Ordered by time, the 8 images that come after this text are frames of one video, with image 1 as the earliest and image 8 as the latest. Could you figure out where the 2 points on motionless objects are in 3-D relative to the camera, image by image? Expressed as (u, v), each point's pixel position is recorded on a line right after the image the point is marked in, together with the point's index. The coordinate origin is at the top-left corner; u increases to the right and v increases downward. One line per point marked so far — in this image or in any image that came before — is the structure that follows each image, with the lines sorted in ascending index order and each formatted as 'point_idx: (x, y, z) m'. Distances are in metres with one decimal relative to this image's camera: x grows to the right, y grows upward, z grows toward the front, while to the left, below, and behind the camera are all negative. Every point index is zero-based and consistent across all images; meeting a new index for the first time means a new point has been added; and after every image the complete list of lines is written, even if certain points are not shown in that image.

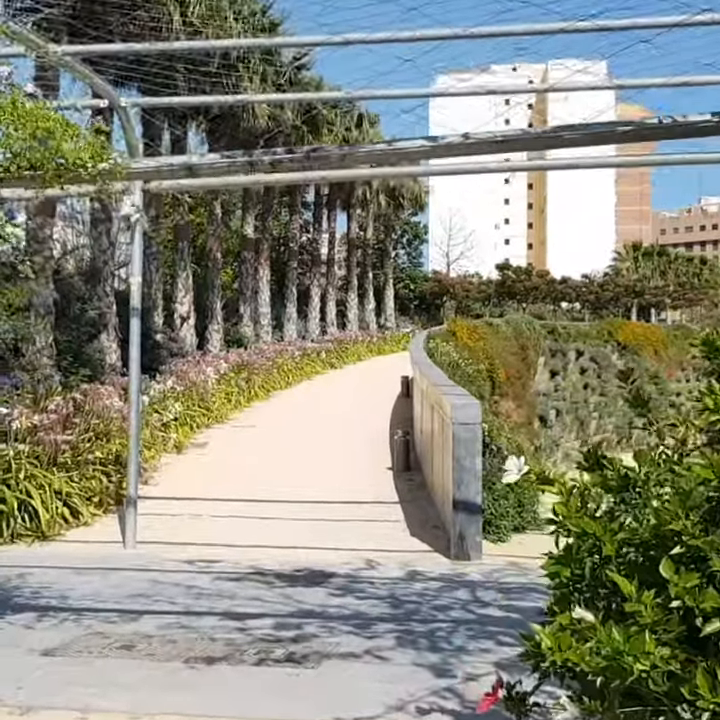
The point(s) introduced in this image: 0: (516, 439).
0: (+1.5, -0.8, +11.4) m
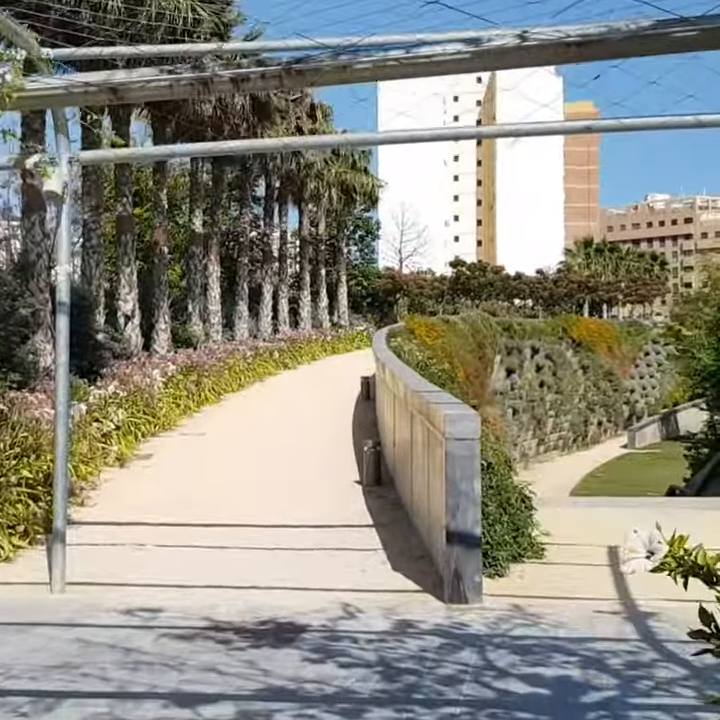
0: (+1.2, -0.8, +10.2) m
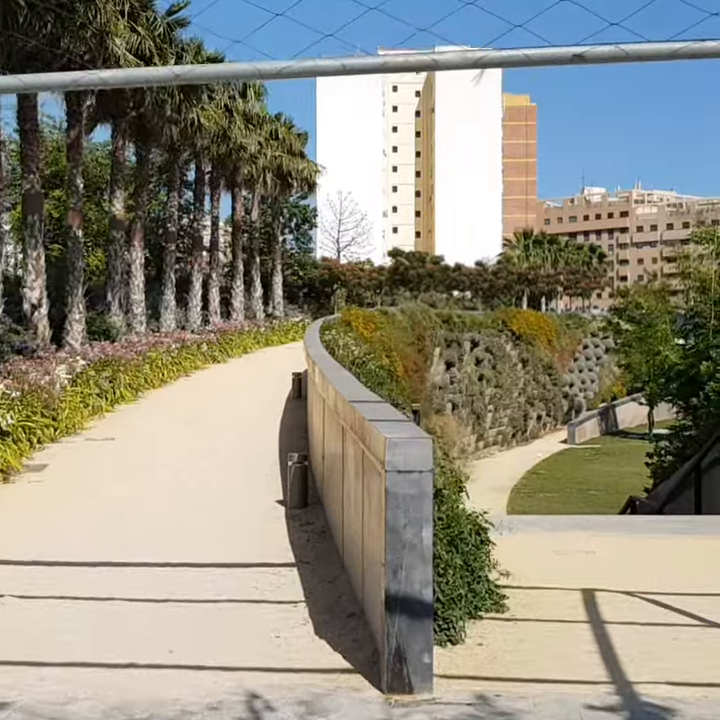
0: (+0.7, -0.8, +8.6) m
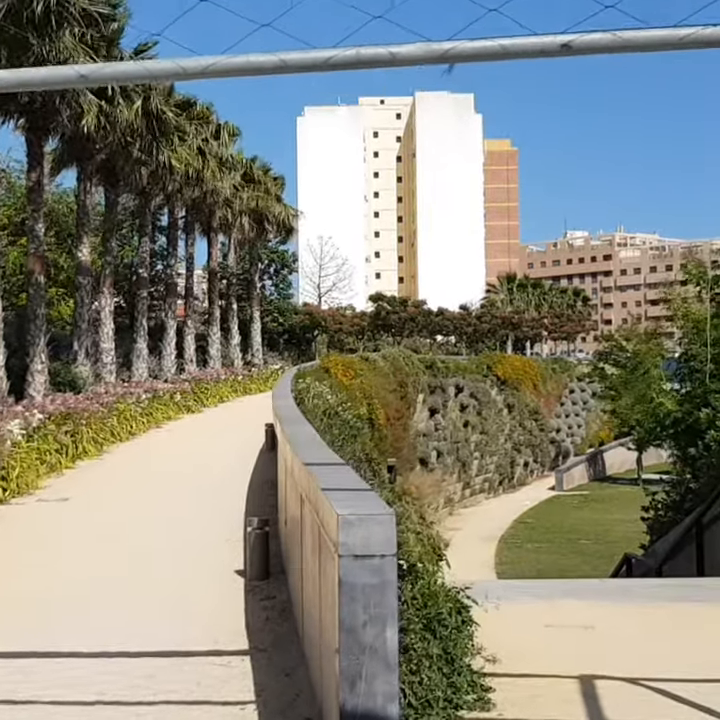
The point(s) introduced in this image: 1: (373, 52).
0: (+0.5, -1.1, +7.6) m
1: (0.0, +1.0, +4.0) m
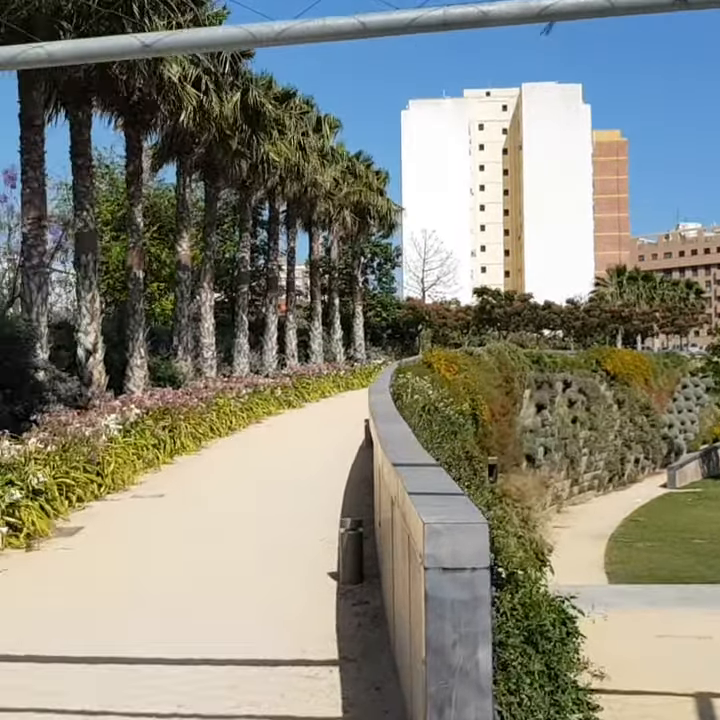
0: (+1.0, -1.0, +7.1) m
1: (+0.3, +1.0, +3.5) m
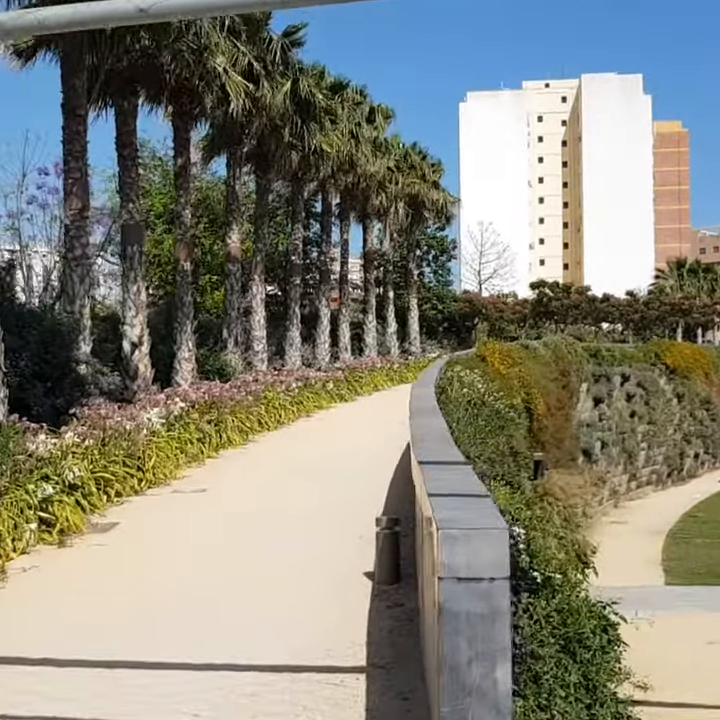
0: (+1.2, -1.0, +6.8) m
1: (+0.3, +1.1, +3.2) m
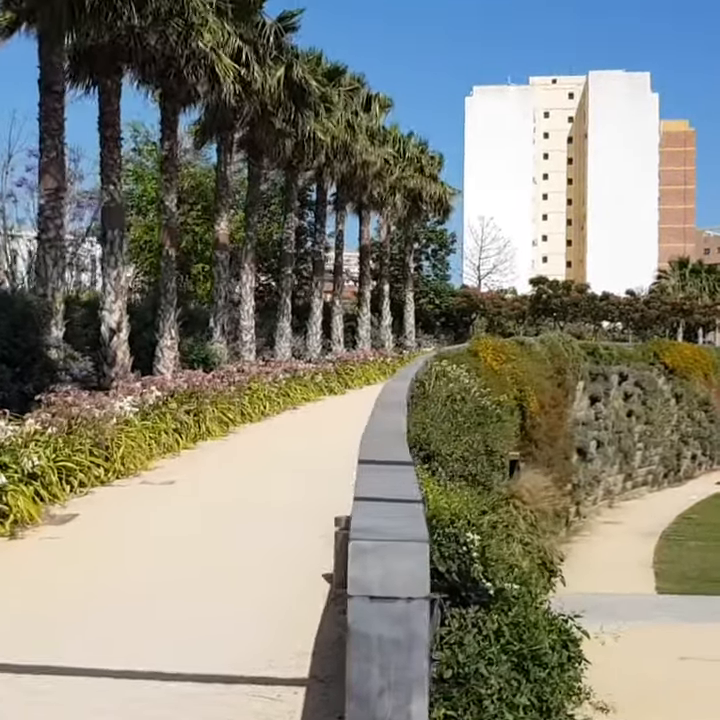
0: (+1.0, -1.0, +6.4) m
1: (+0.1, +1.1, +2.8) m
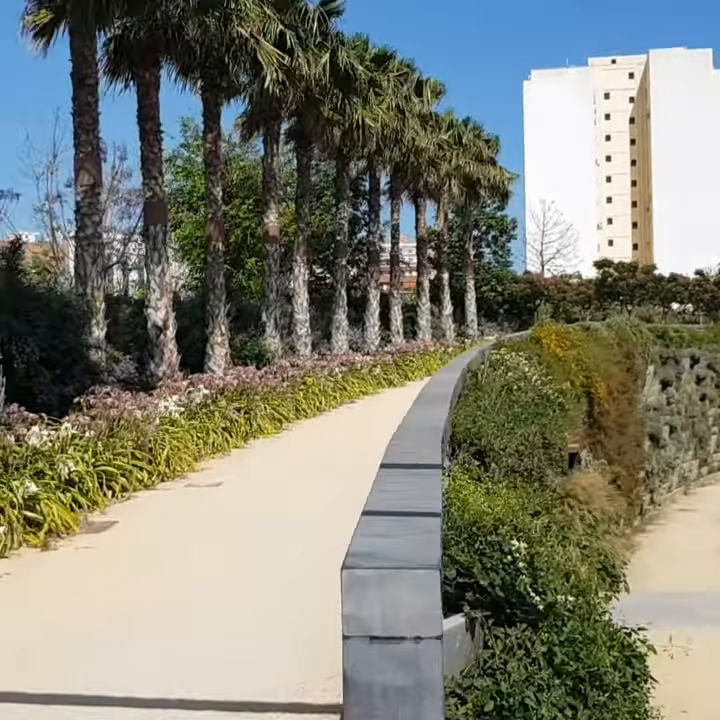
0: (+1.2, -0.9, +5.7) m
1: (0.0, +1.1, +2.2) m
